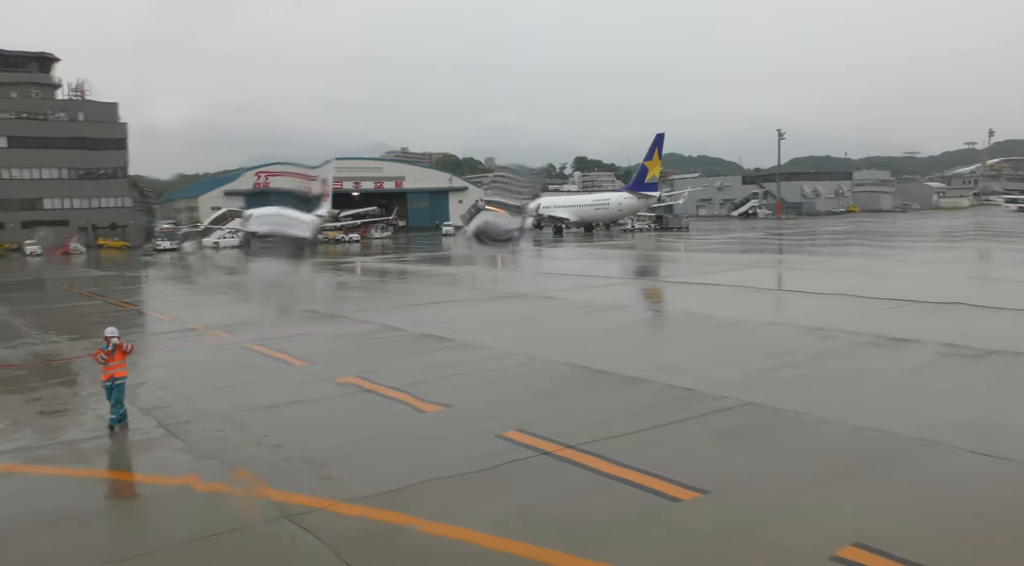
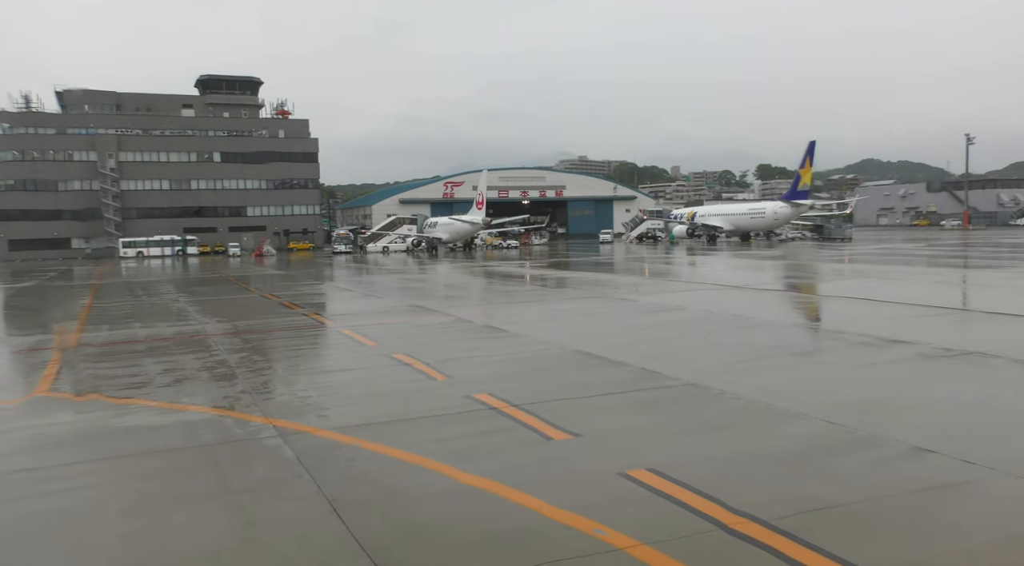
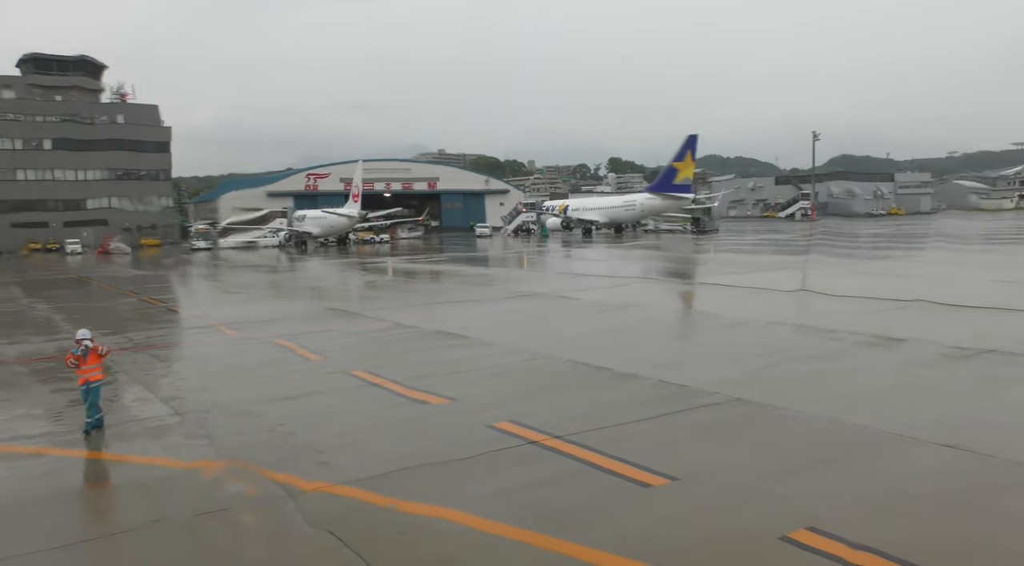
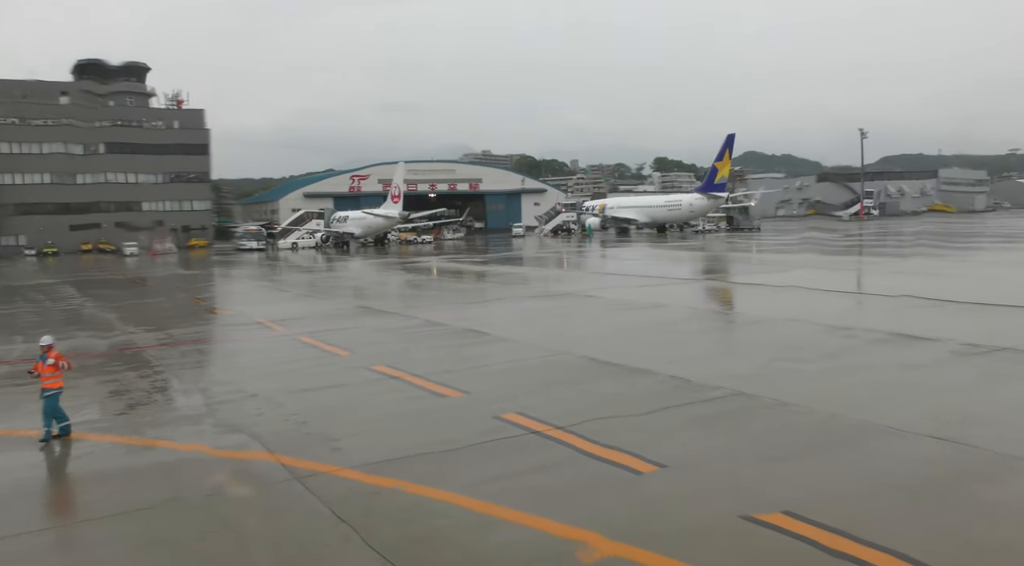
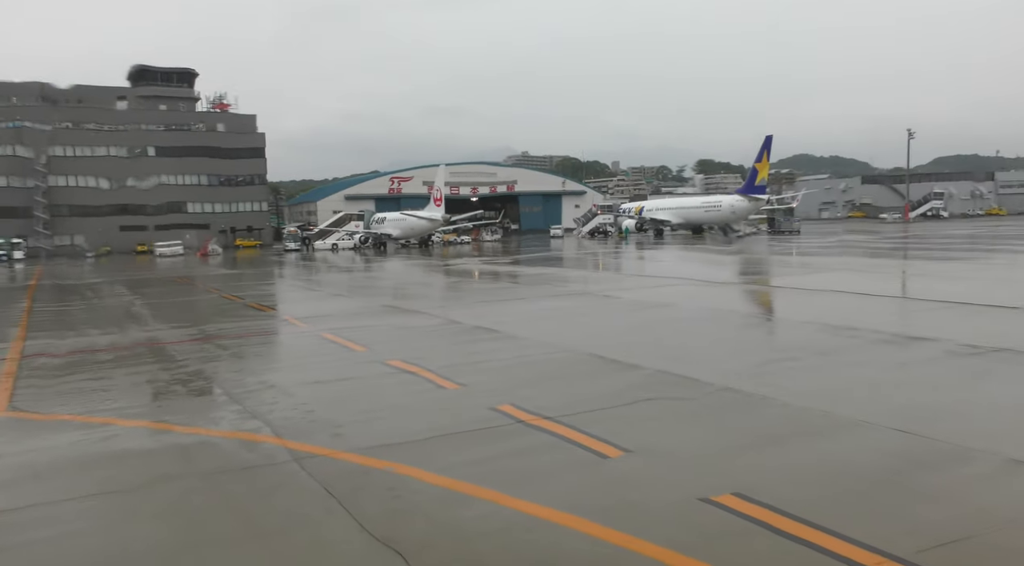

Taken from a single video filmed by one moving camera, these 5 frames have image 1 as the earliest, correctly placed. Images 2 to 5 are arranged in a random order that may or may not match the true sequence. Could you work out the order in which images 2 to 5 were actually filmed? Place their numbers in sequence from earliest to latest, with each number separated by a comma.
3, 4, 5, 2
